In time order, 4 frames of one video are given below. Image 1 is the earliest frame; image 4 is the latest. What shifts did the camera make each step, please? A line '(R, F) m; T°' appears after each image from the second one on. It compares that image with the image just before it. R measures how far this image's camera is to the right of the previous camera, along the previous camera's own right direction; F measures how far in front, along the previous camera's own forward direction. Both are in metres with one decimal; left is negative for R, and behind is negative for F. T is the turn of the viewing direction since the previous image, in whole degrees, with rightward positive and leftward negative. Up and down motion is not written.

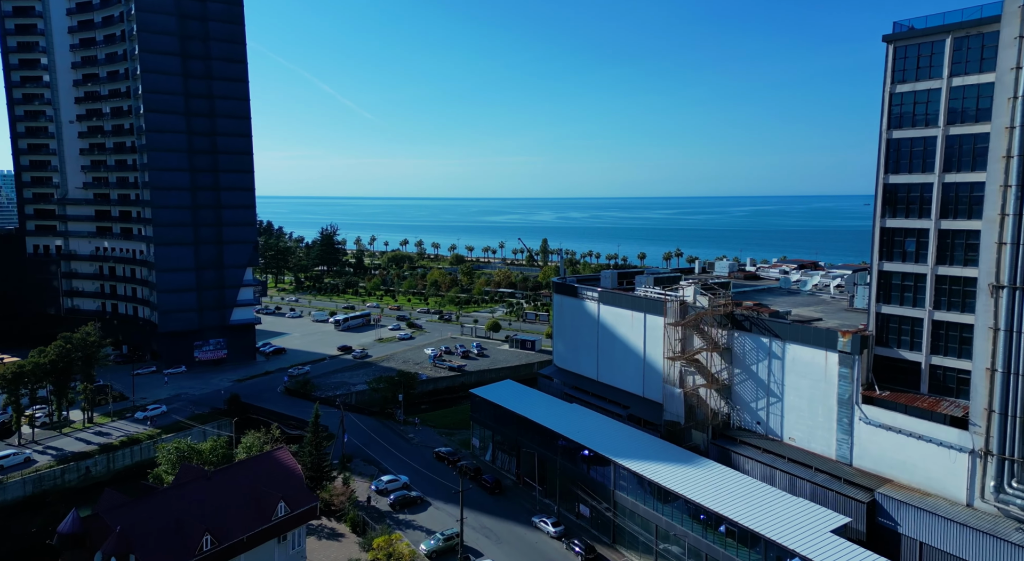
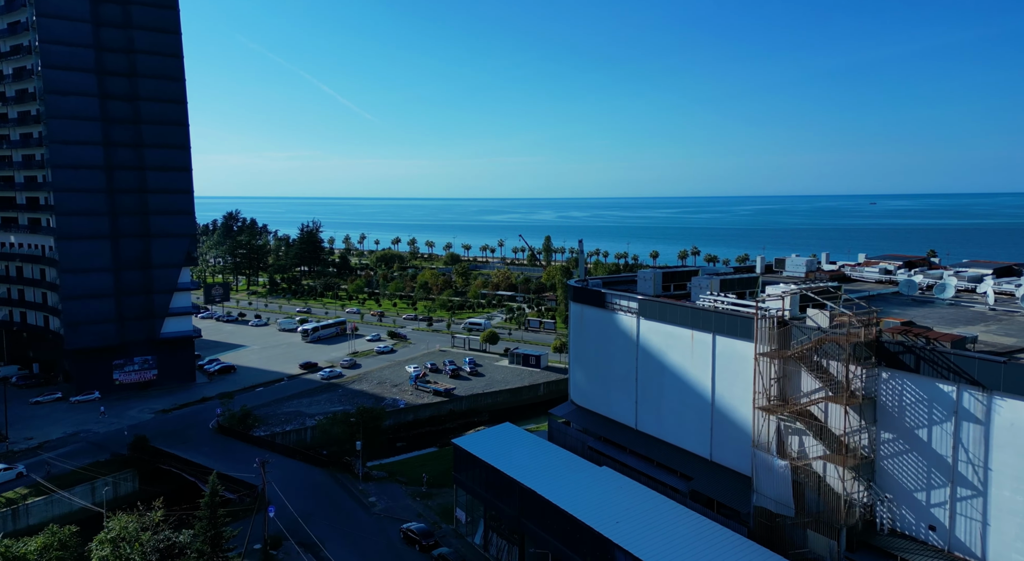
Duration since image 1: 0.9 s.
(0.0, +12.4) m; 0°
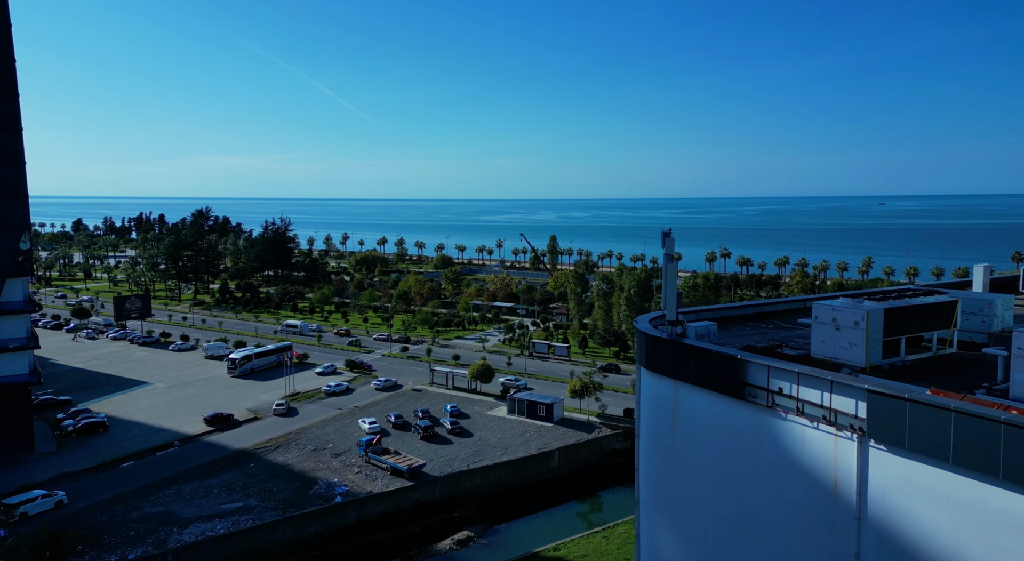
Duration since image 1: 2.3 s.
(0.0, +17.4) m; 0°
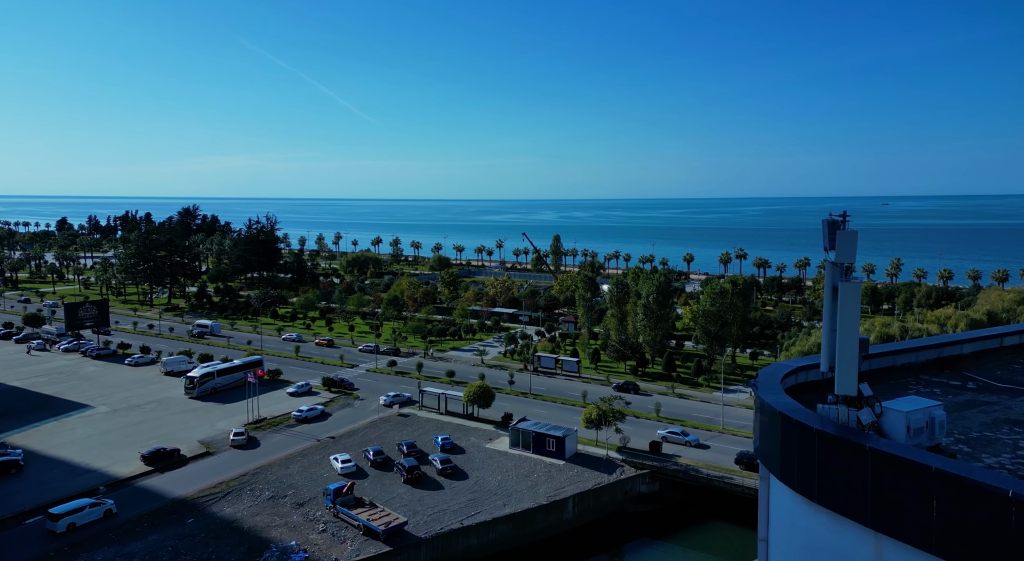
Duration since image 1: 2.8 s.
(-0.2, +6.9) m; 0°
